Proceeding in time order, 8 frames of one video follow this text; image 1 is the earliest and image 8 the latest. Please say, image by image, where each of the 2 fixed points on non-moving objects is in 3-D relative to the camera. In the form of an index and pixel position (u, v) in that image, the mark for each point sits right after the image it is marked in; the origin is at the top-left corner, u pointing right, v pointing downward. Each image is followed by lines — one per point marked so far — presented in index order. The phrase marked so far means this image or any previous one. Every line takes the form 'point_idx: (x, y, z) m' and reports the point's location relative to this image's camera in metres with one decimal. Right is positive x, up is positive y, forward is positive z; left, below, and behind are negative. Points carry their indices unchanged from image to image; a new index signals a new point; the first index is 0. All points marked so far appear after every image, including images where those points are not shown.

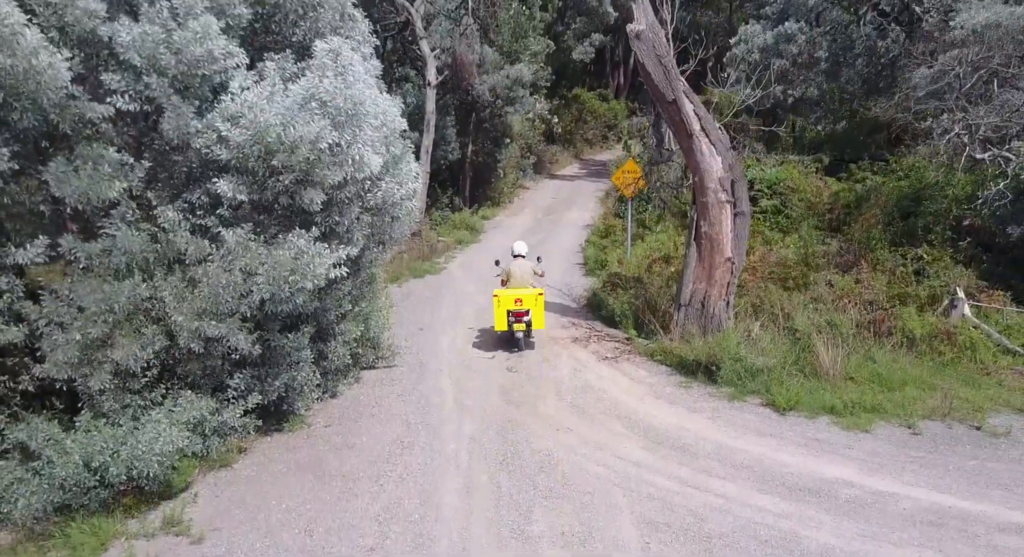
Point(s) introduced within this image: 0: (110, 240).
0: (-3.4, +0.3, +5.6) m
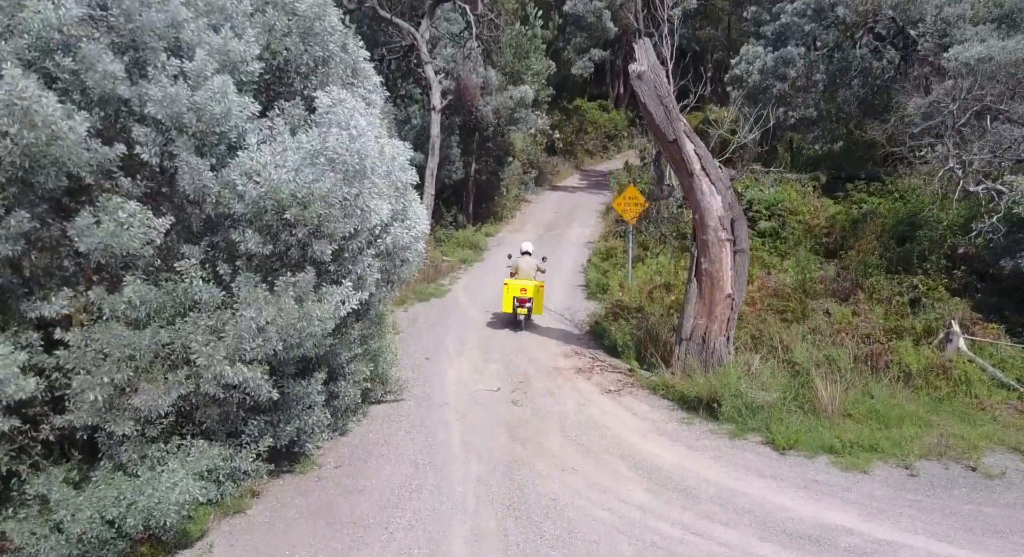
0: (-3.3, -0.1, +5.8) m
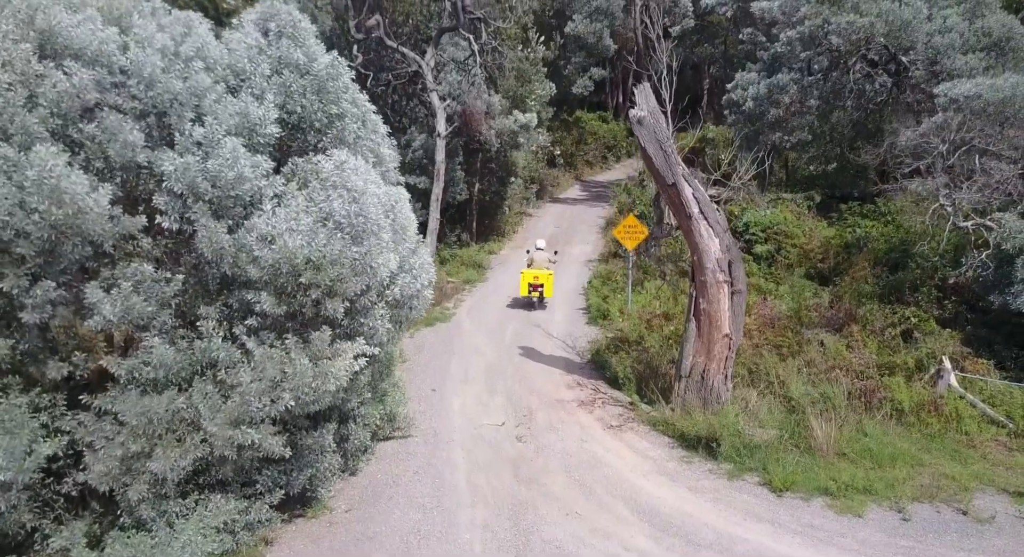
0: (-3.3, -0.7, +6.0) m
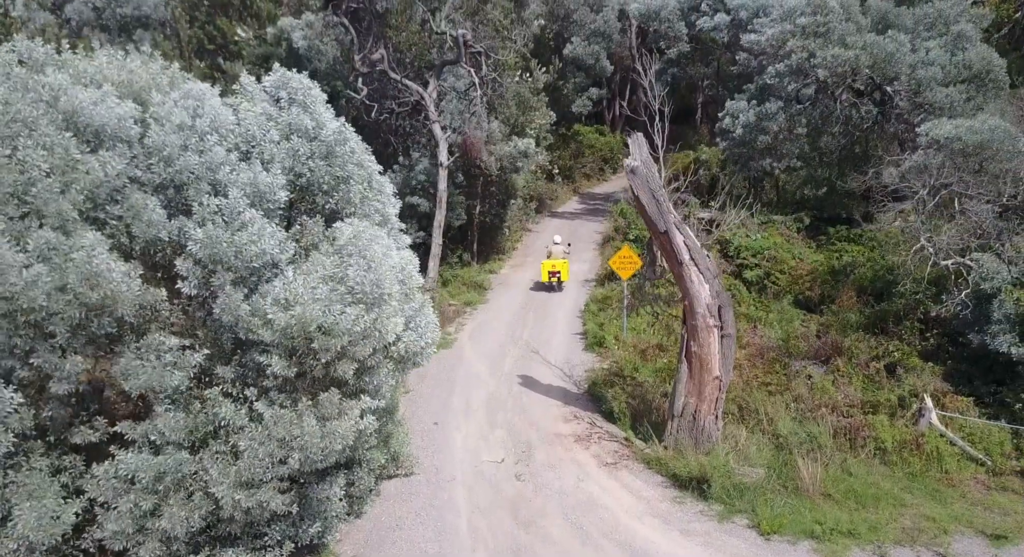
0: (-3.3, -1.3, +6.3) m
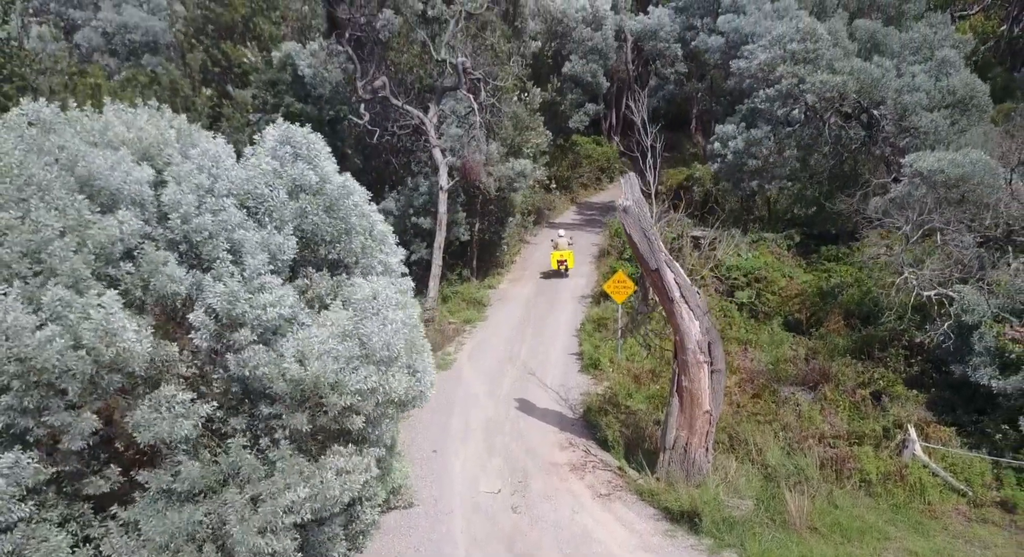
0: (-3.3, -1.9, +6.5) m
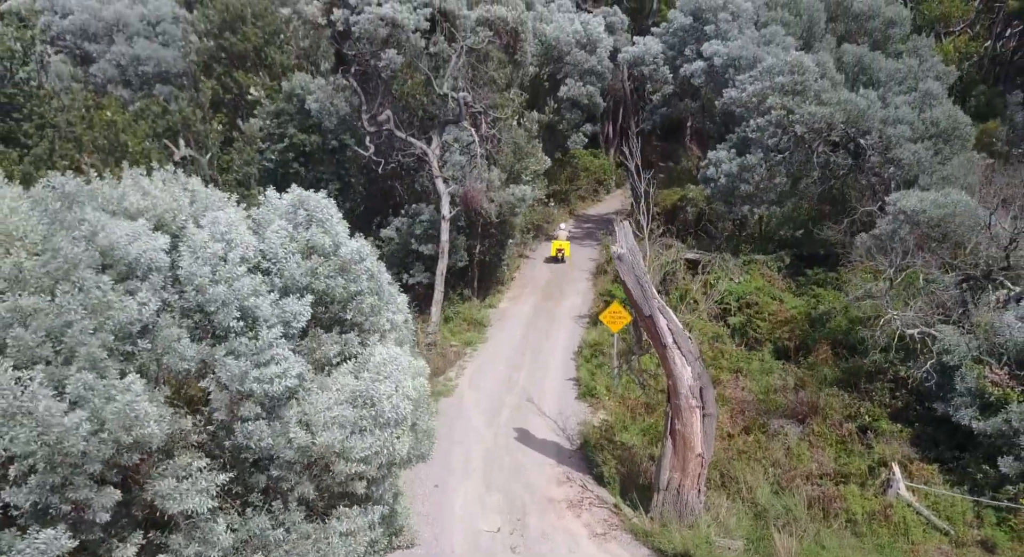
0: (-3.3, -2.6, +6.8) m
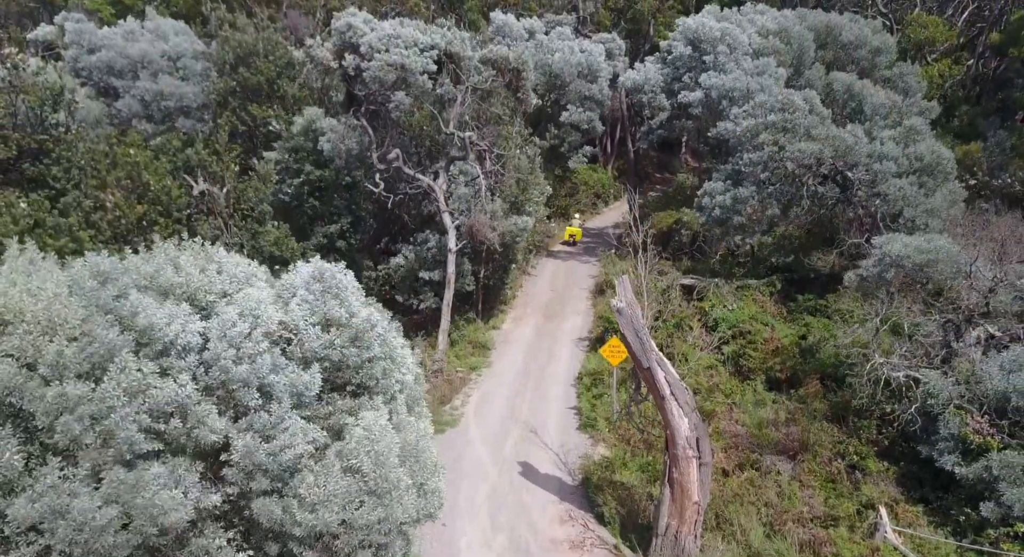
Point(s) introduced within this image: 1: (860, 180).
0: (-3.2, -3.5, +7.2) m
1: (+10.4, +2.9, +19.8) m
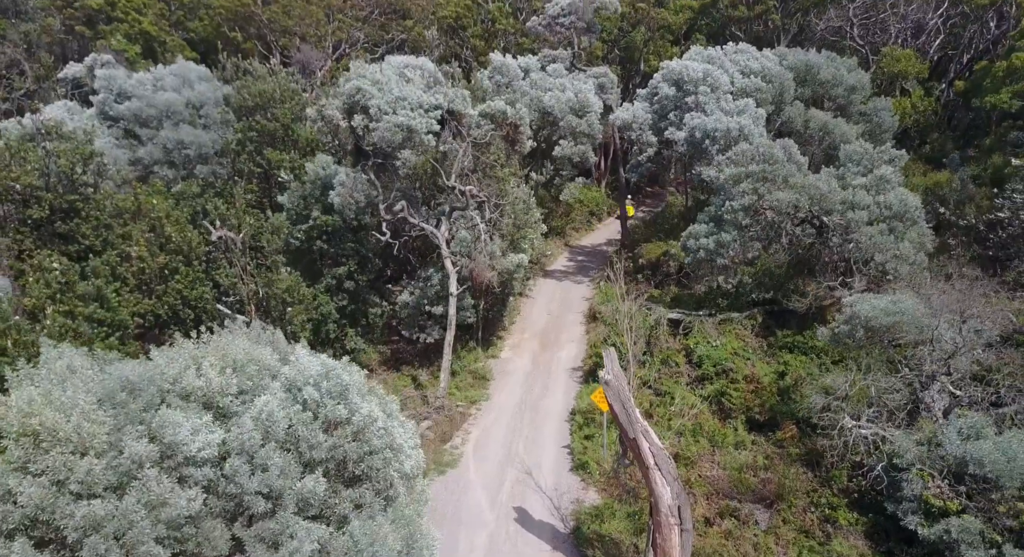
0: (-3.2, -5.0, +7.8) m
1: (+10.0, +1.6, +20.7) m
